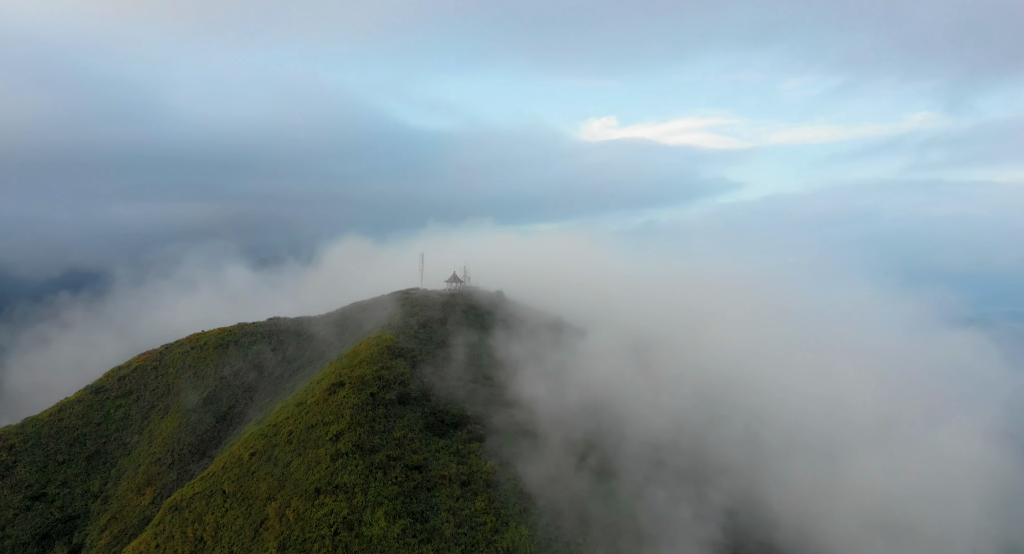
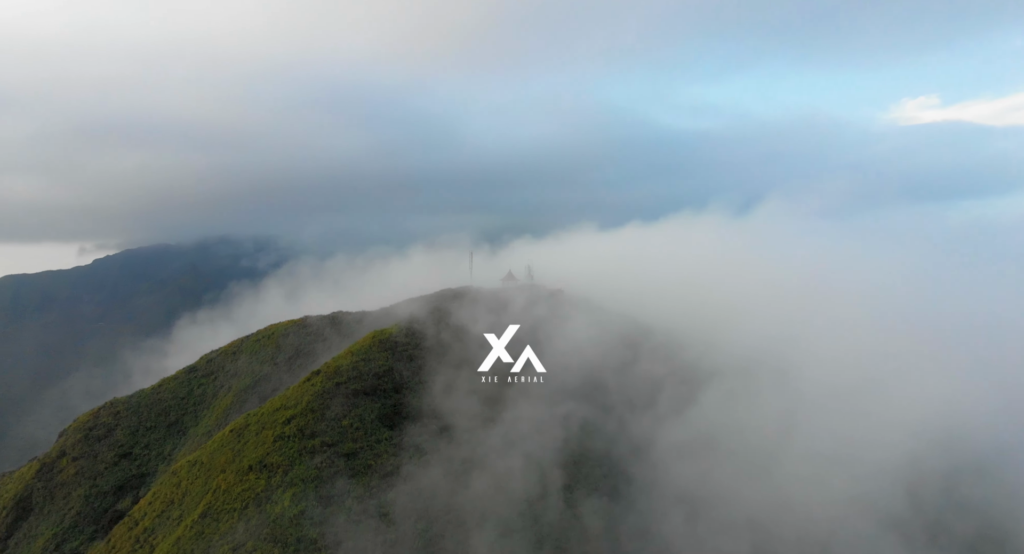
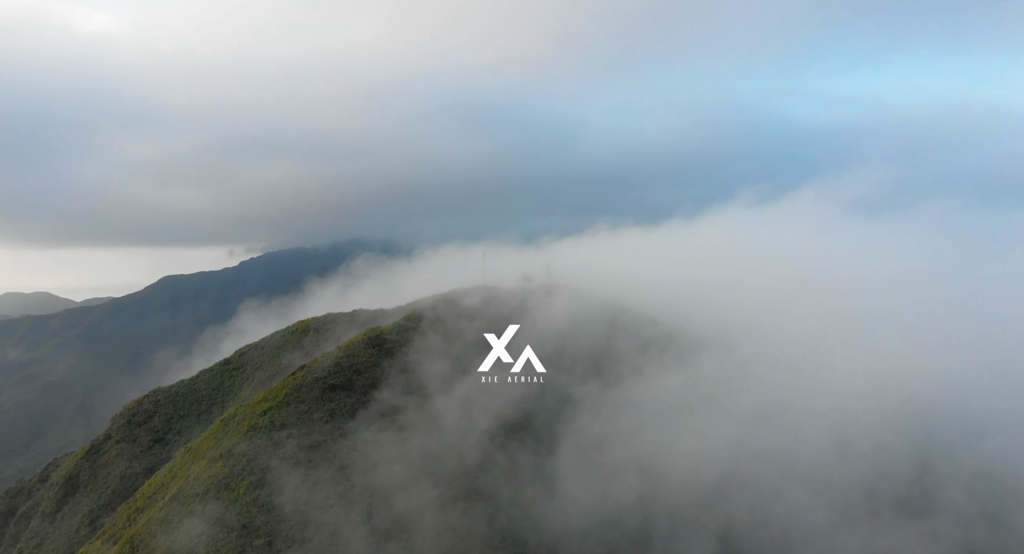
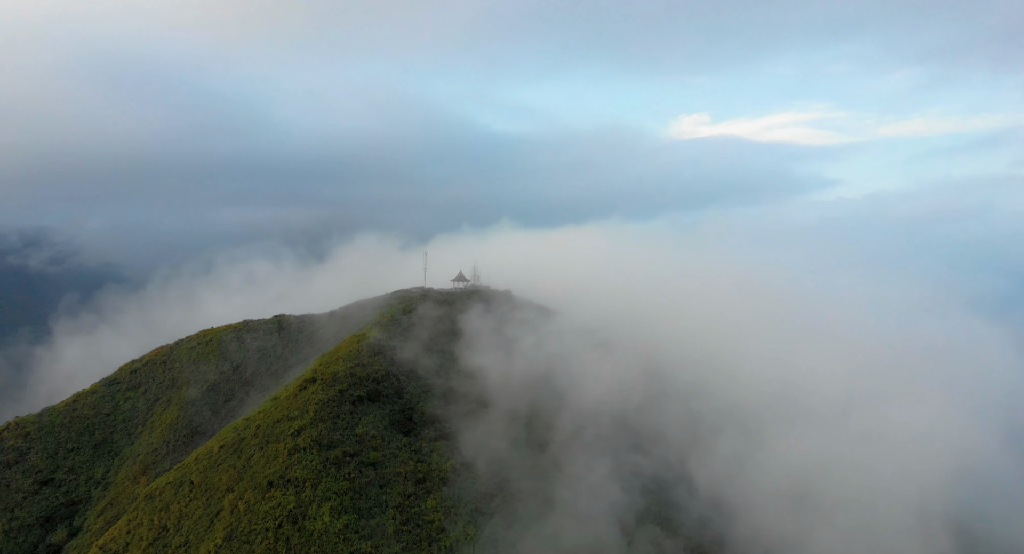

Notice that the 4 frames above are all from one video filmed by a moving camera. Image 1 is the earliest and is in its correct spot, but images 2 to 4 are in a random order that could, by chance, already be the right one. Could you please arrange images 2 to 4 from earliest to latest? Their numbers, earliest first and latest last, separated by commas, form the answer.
4, 2, 3
